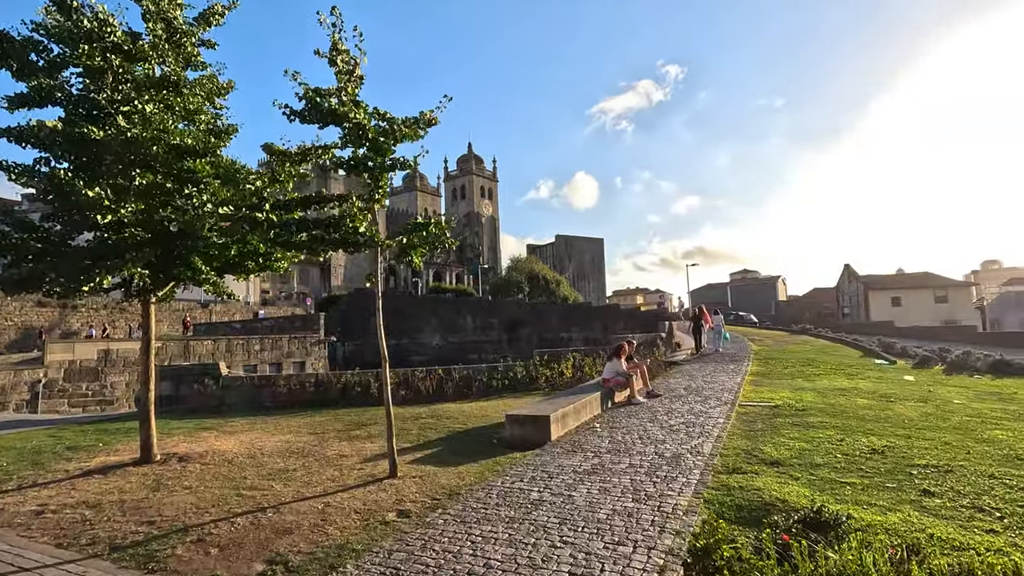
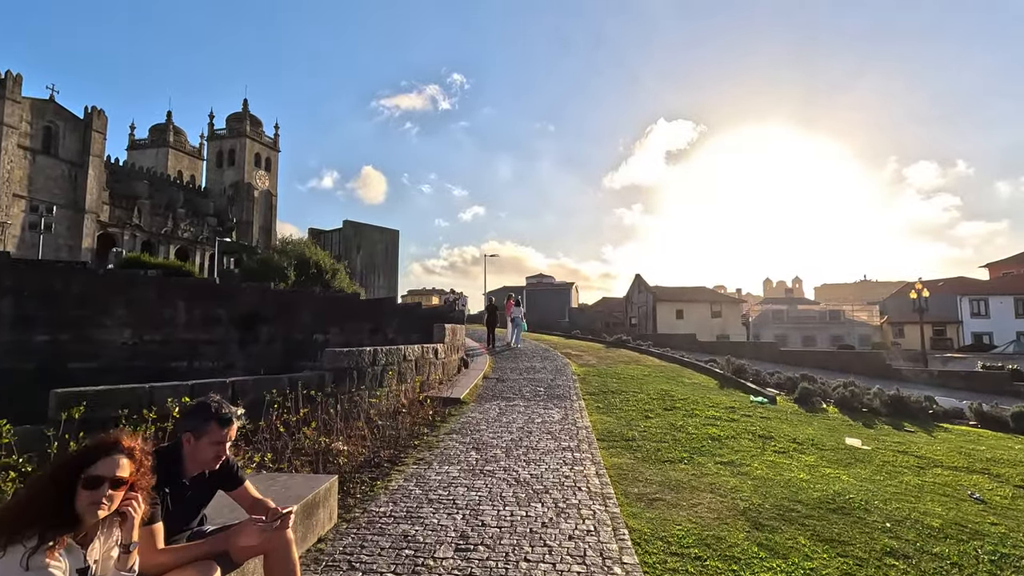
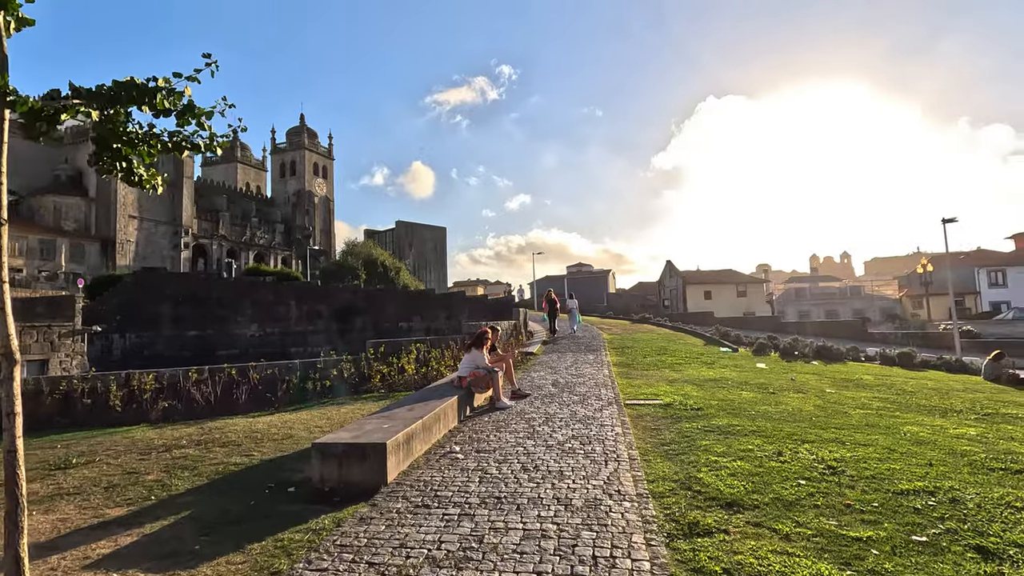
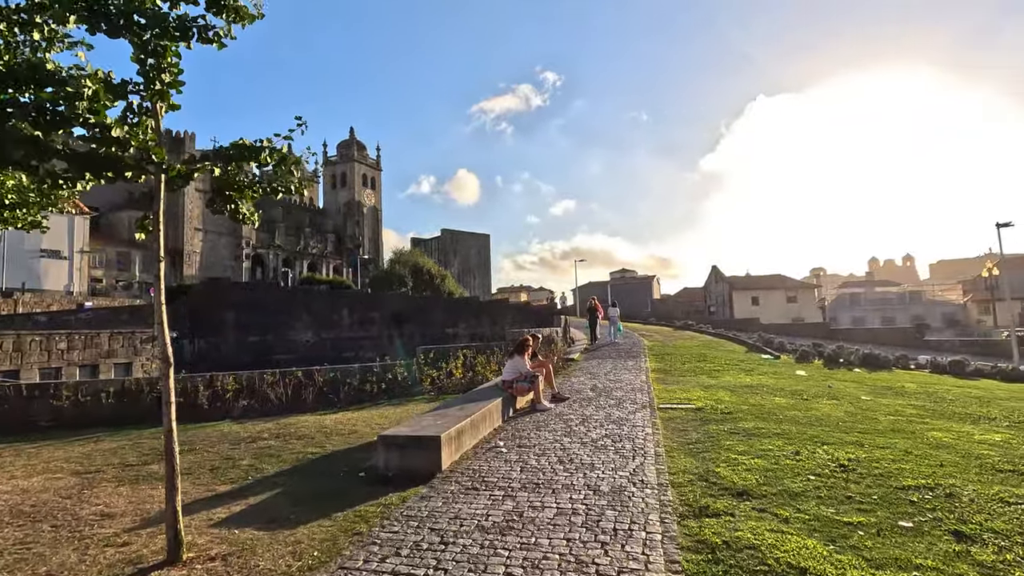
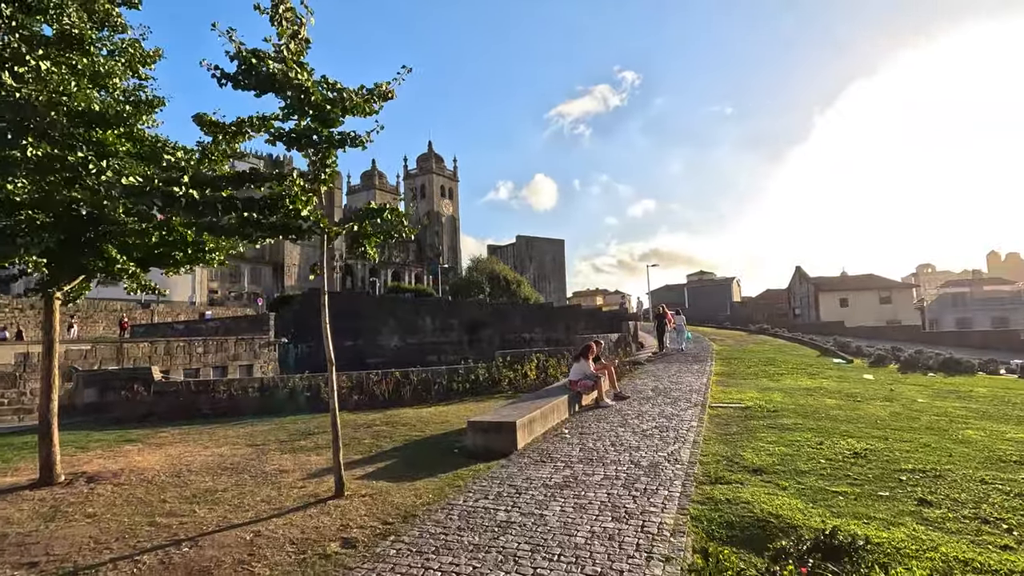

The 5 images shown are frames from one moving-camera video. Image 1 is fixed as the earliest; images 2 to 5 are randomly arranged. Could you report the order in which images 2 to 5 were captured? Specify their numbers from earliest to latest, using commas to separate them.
5, 4, 3, 2
